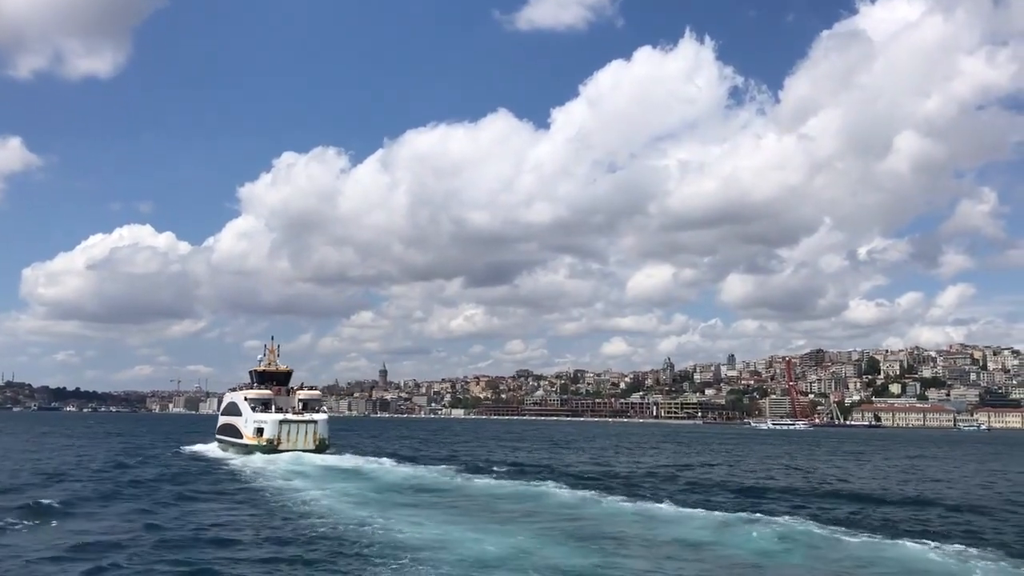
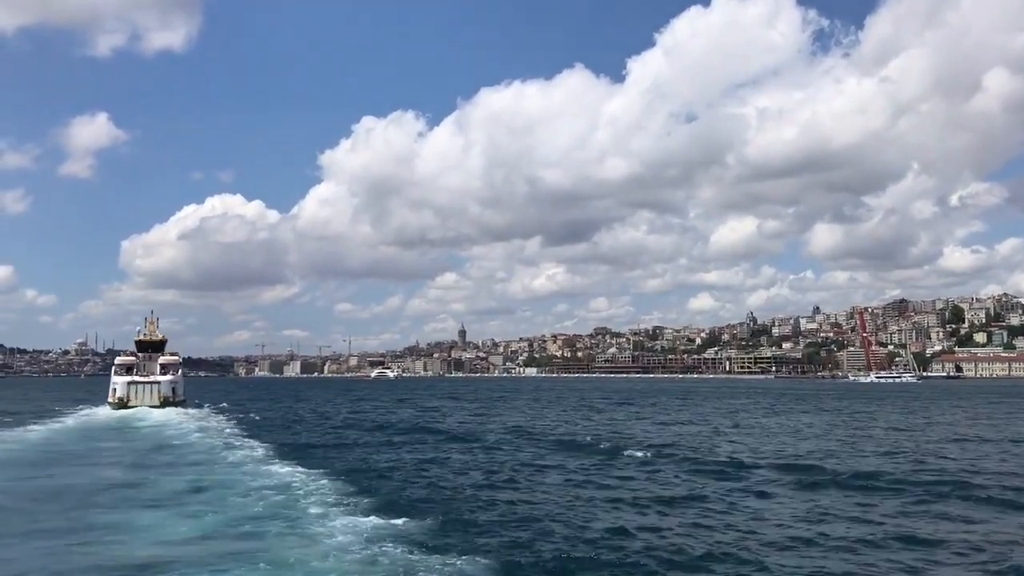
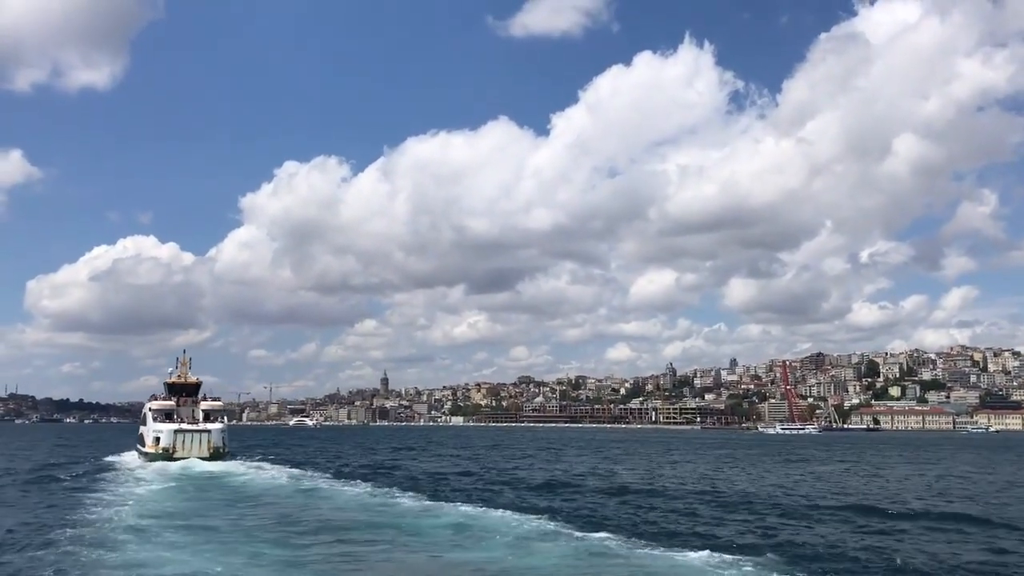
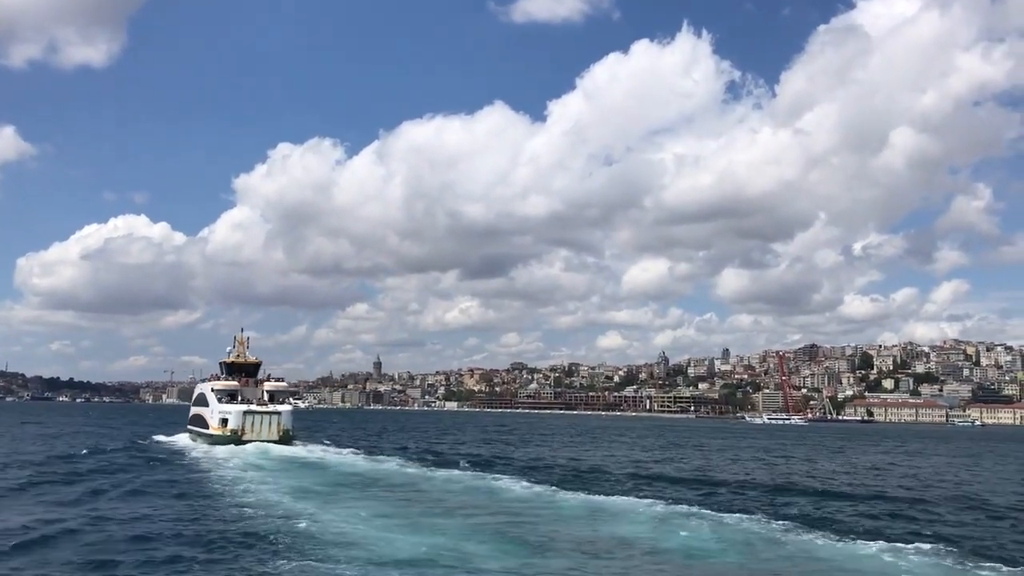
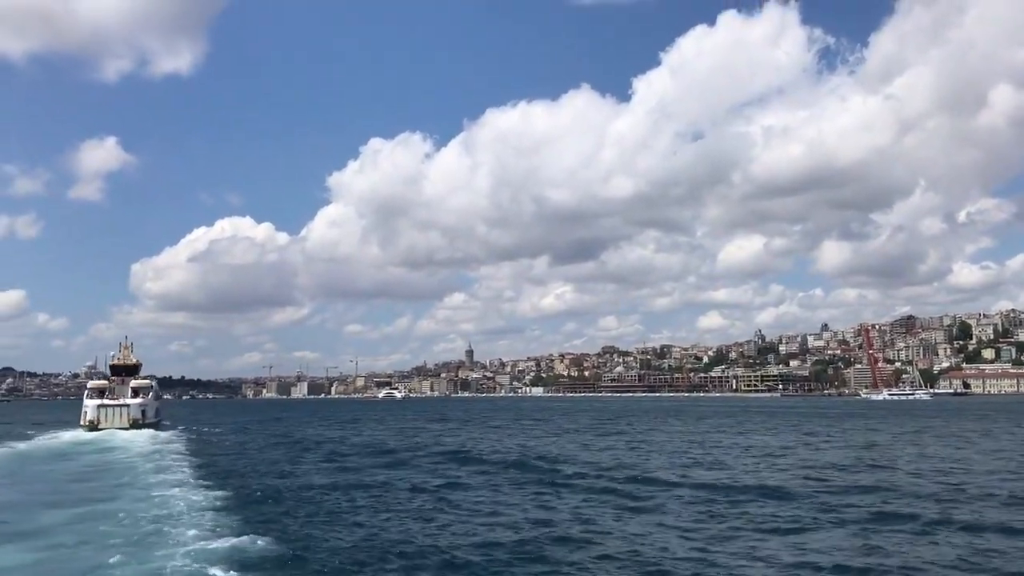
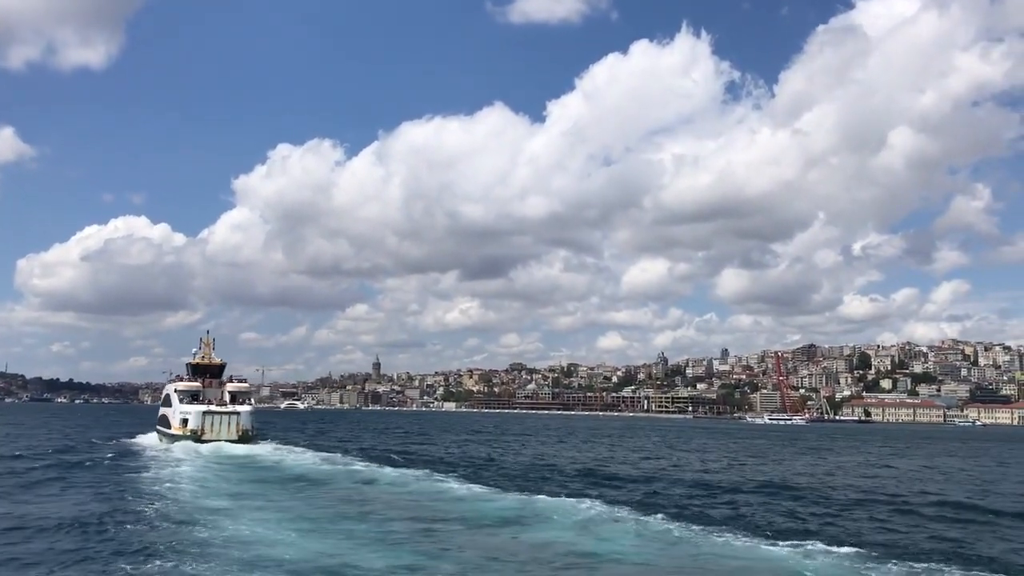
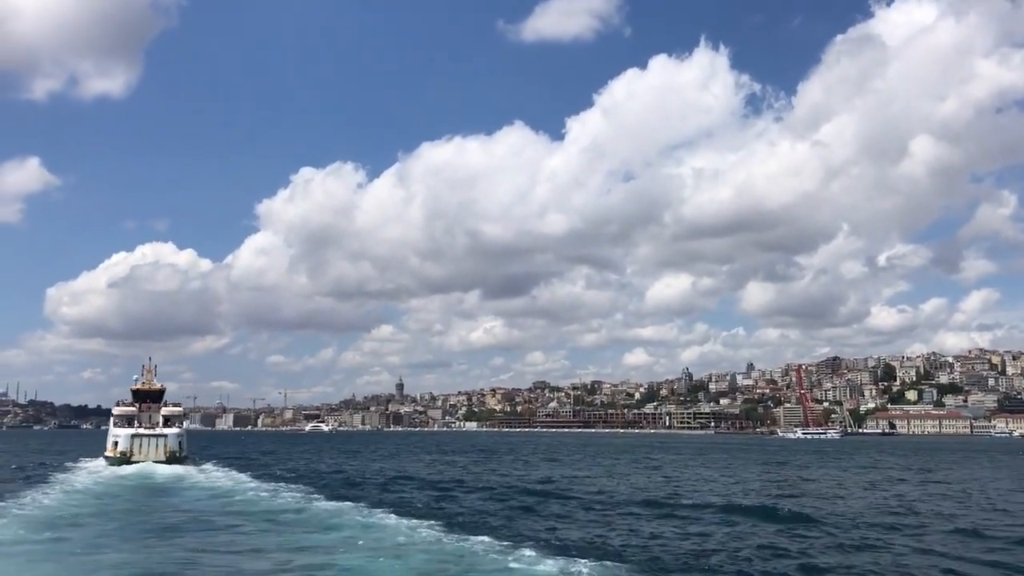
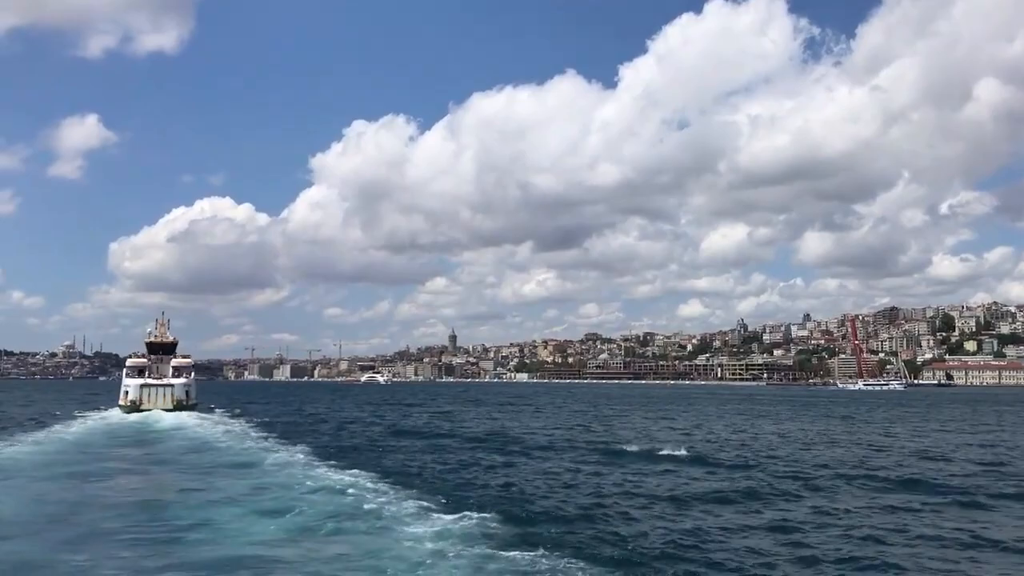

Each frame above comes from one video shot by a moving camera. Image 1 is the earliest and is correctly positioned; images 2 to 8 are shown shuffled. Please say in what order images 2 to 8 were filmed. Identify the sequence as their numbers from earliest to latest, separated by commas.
4, 6, 3, 7, 8, 2, 5
